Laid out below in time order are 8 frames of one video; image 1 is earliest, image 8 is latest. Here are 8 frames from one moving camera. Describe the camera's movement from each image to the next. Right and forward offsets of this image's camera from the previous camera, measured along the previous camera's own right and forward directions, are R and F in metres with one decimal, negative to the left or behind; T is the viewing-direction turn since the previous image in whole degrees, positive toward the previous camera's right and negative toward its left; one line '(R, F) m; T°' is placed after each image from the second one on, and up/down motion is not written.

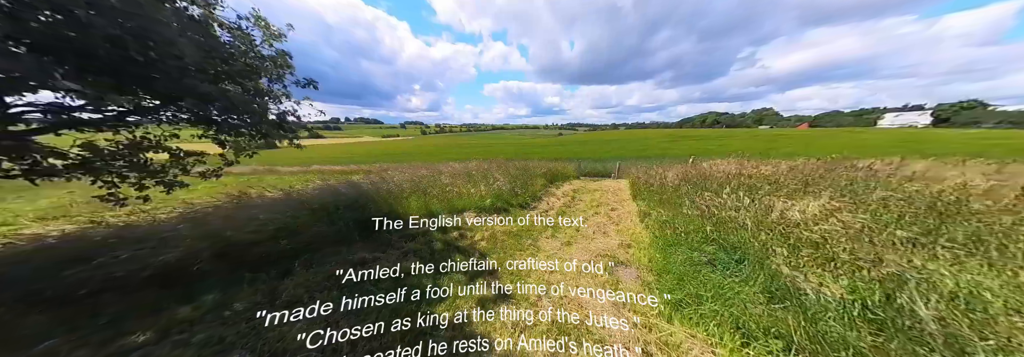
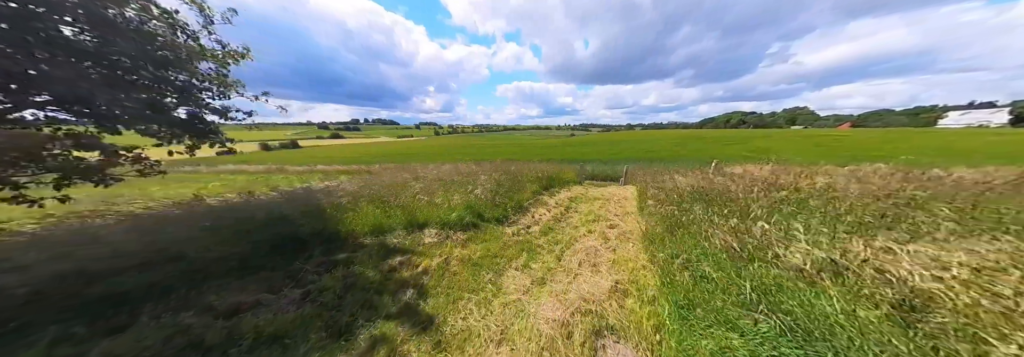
(+0.9, +1.2) m; -3°
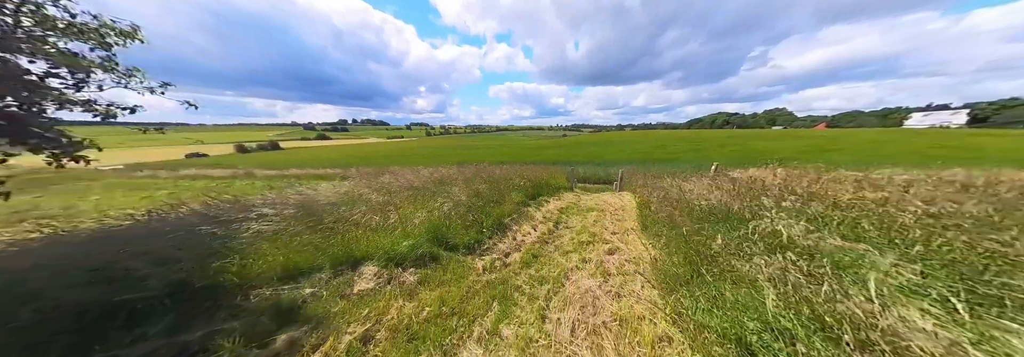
(+0.4, +1.2) m; +2°
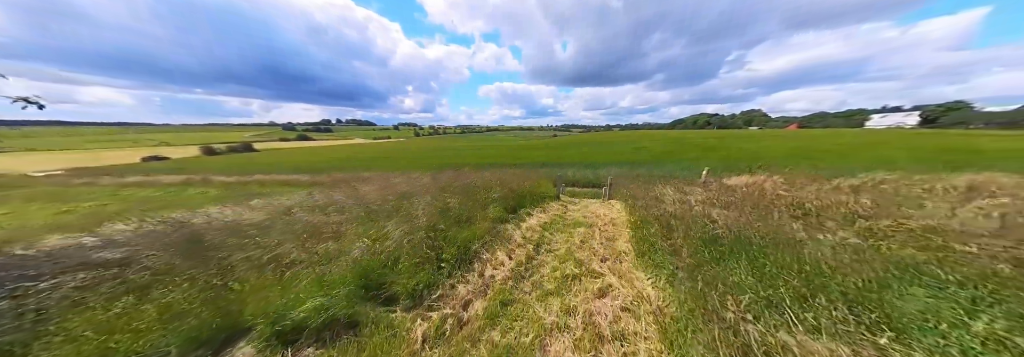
(+0.5, +1.0) m; +3°
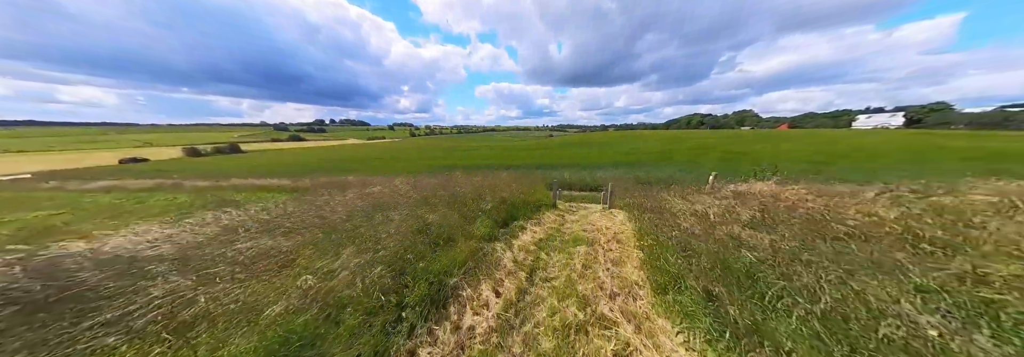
(+0.2, +0.9) m; +1°
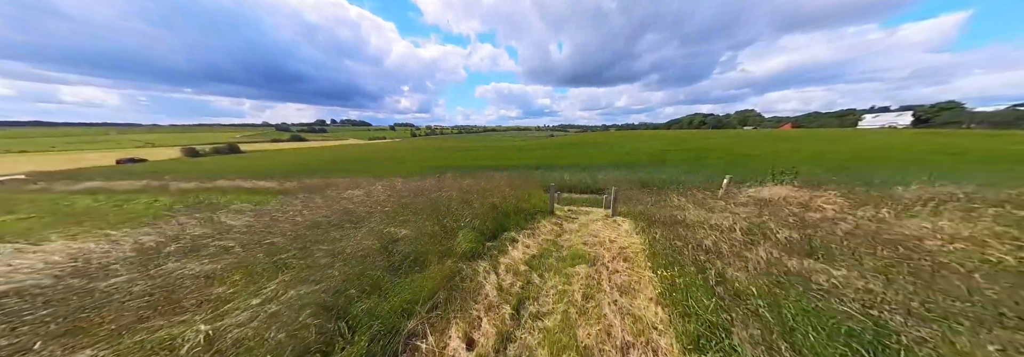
(+0.3, +0.9) m; 0°
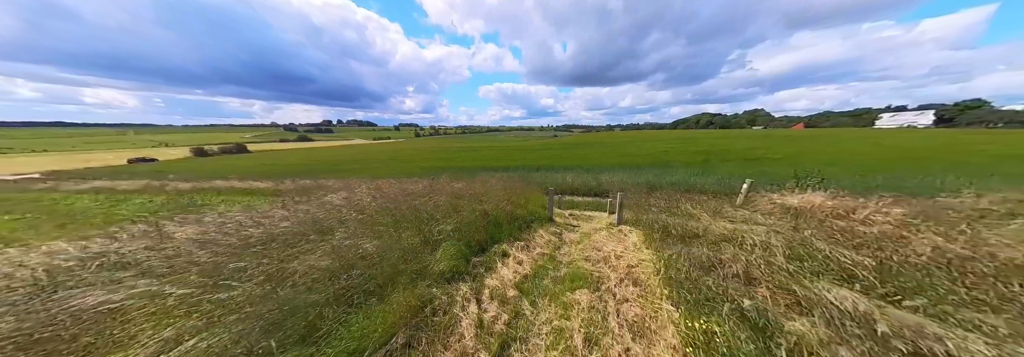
(+0.3, +0.8) m; -1°
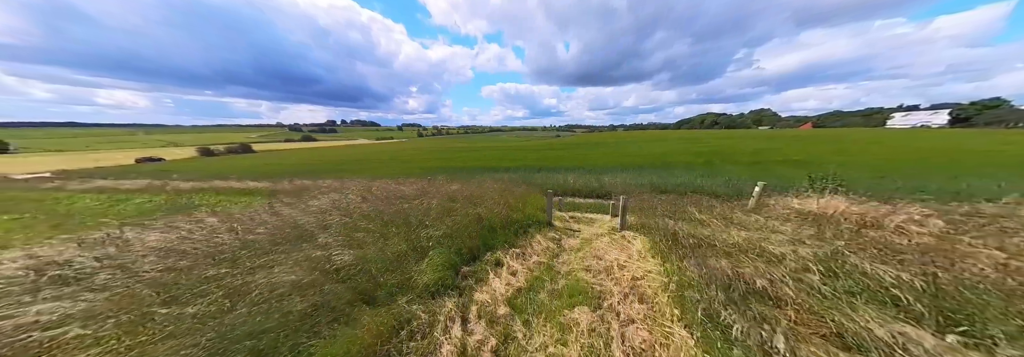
(+0.2, +0.4) m; -1°
